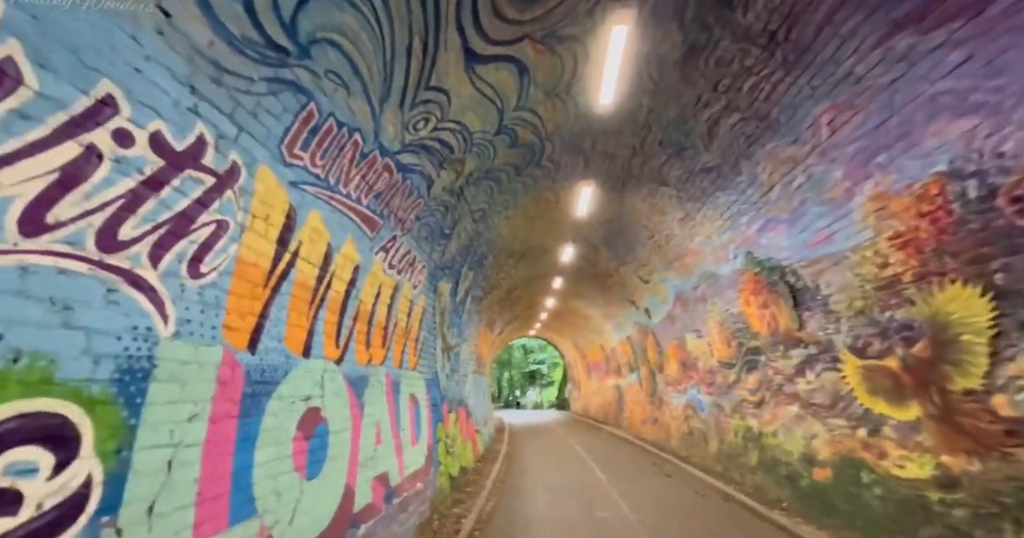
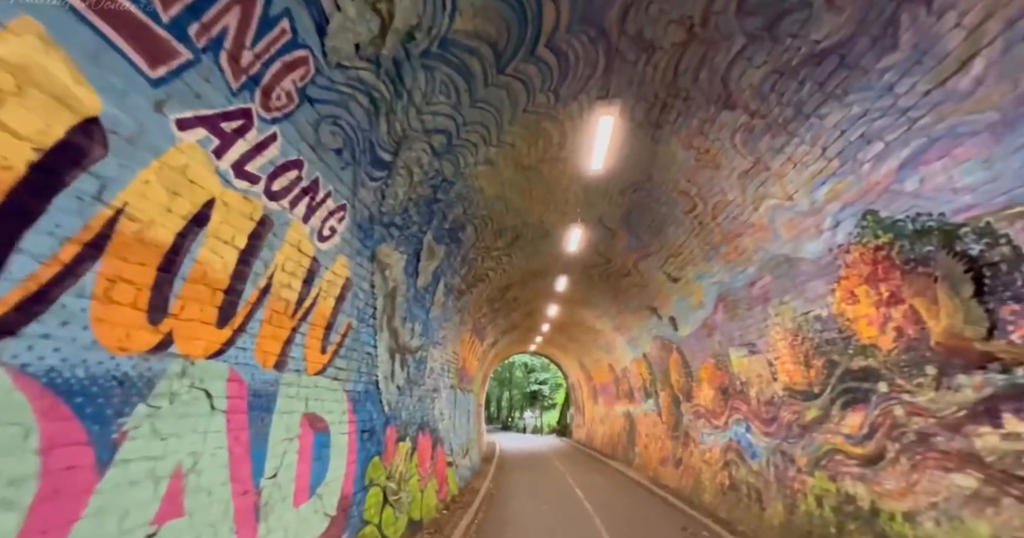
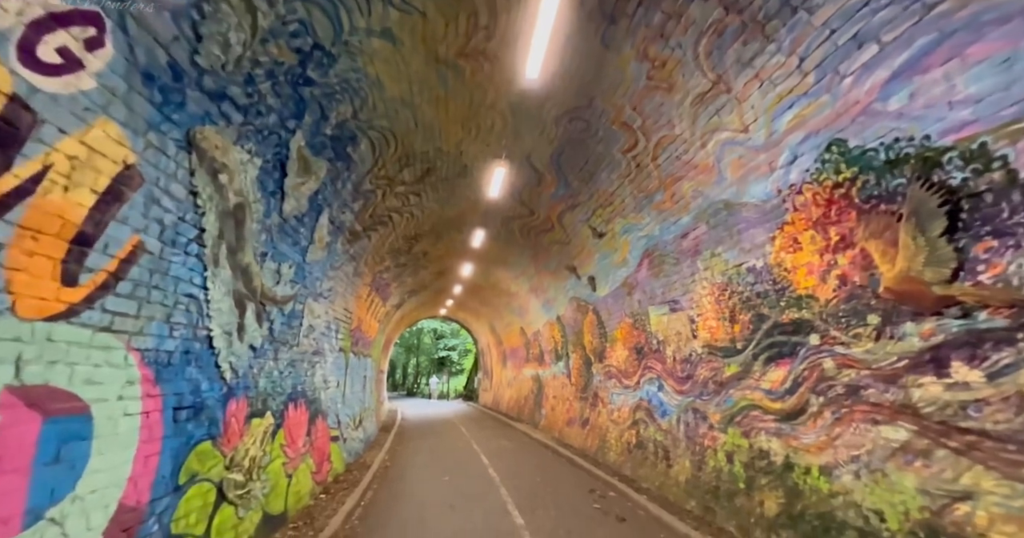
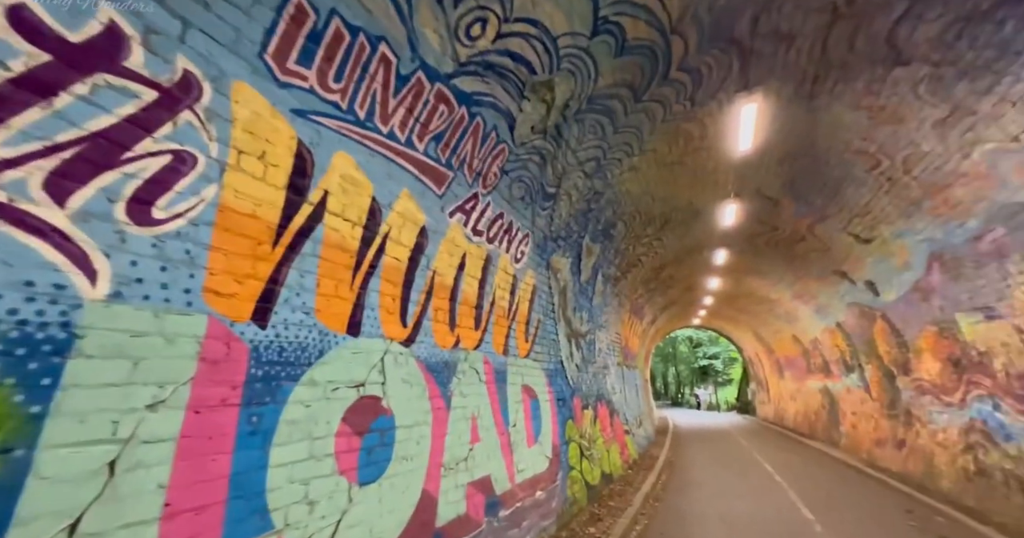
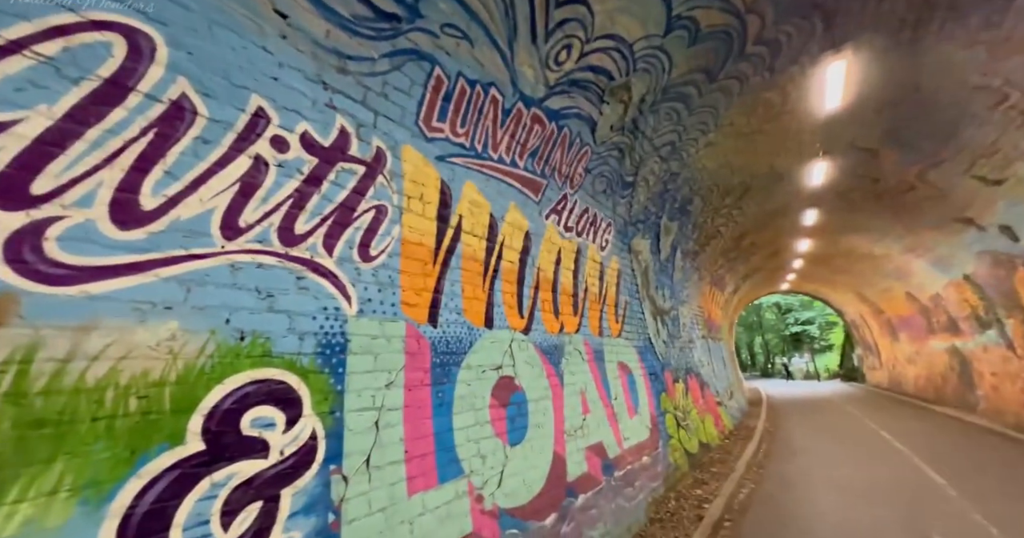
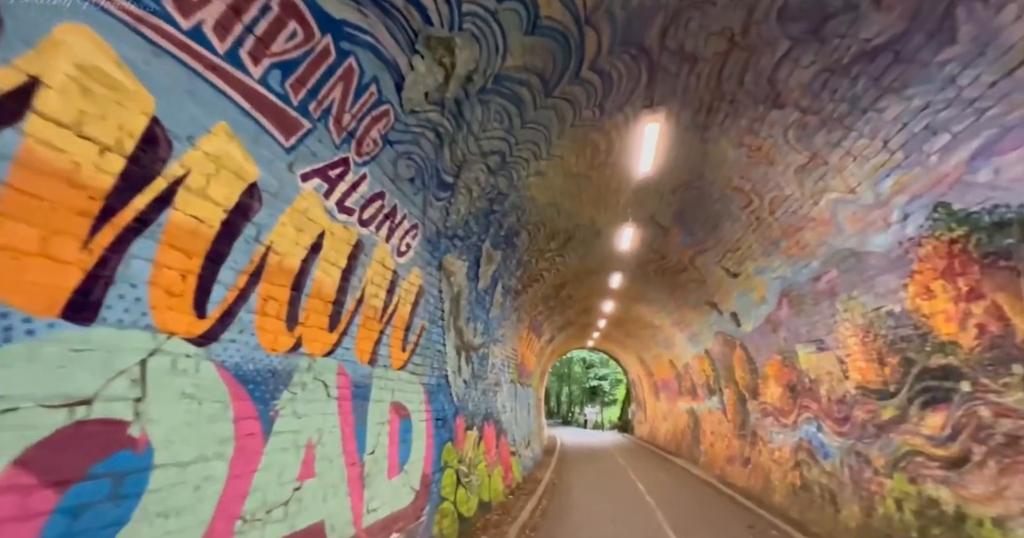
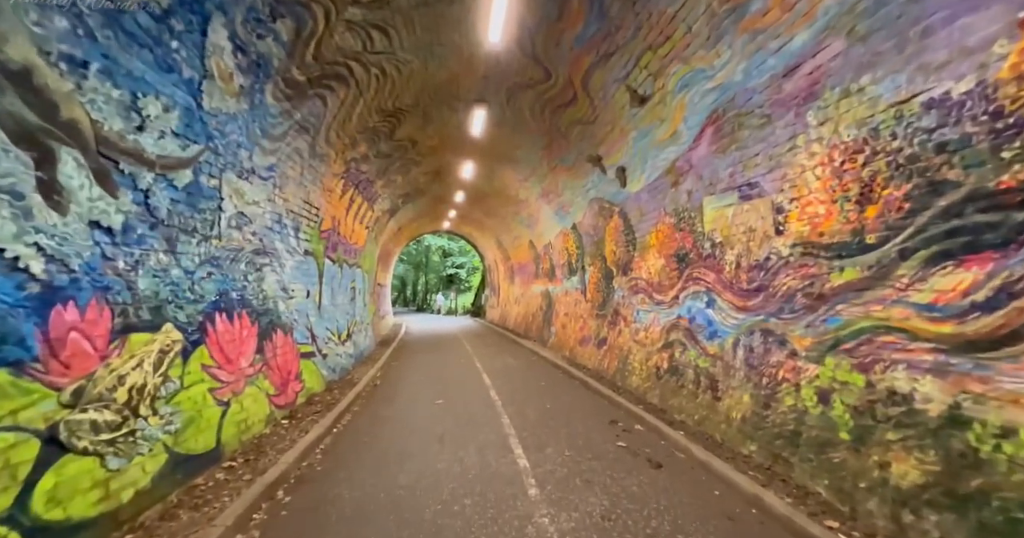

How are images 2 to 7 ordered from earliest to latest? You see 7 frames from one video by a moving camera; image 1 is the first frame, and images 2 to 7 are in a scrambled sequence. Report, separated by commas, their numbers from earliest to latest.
5, 4, 6, 2, 3, 7
